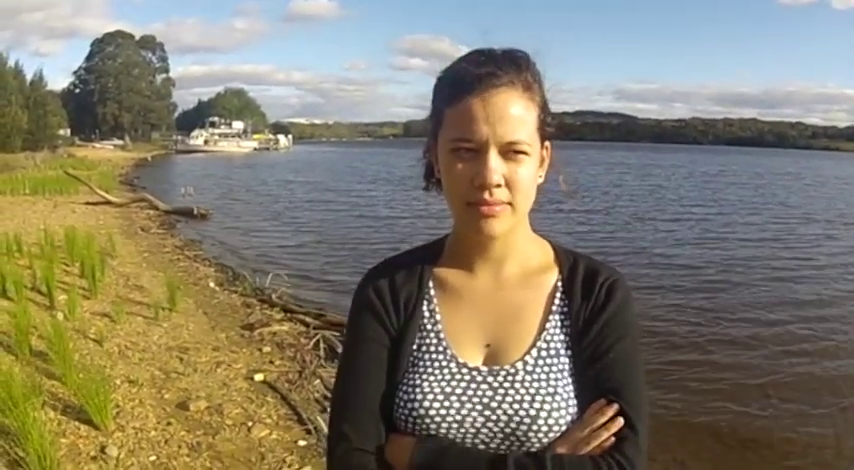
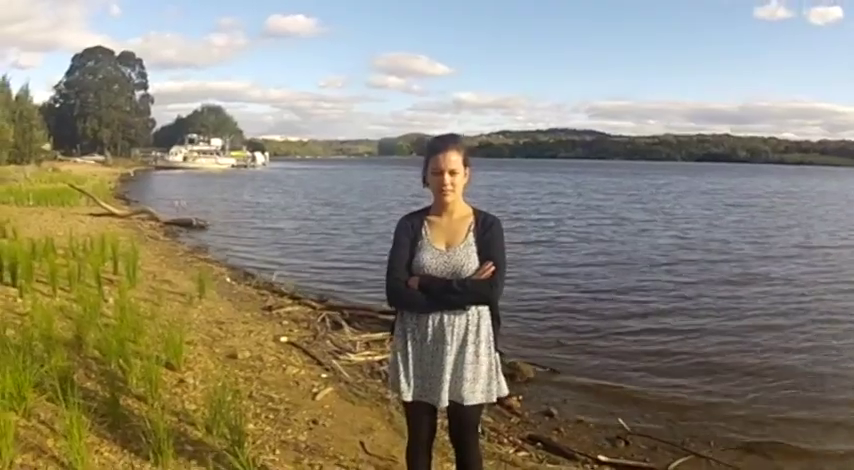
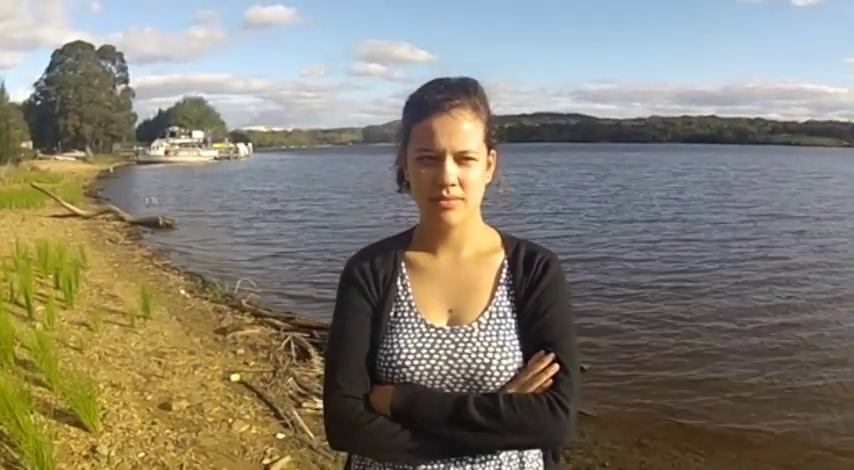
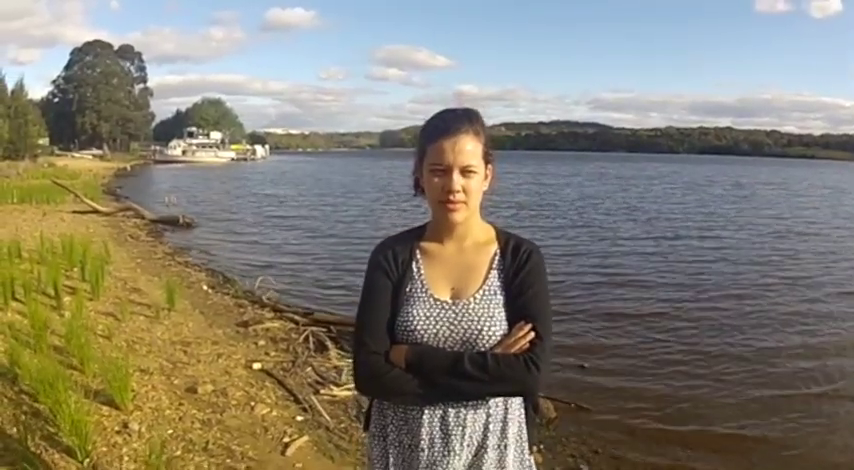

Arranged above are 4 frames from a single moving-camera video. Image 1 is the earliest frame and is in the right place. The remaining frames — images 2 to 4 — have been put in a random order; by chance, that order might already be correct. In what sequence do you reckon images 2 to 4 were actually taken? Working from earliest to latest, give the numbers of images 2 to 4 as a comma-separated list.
3, 4, 2
